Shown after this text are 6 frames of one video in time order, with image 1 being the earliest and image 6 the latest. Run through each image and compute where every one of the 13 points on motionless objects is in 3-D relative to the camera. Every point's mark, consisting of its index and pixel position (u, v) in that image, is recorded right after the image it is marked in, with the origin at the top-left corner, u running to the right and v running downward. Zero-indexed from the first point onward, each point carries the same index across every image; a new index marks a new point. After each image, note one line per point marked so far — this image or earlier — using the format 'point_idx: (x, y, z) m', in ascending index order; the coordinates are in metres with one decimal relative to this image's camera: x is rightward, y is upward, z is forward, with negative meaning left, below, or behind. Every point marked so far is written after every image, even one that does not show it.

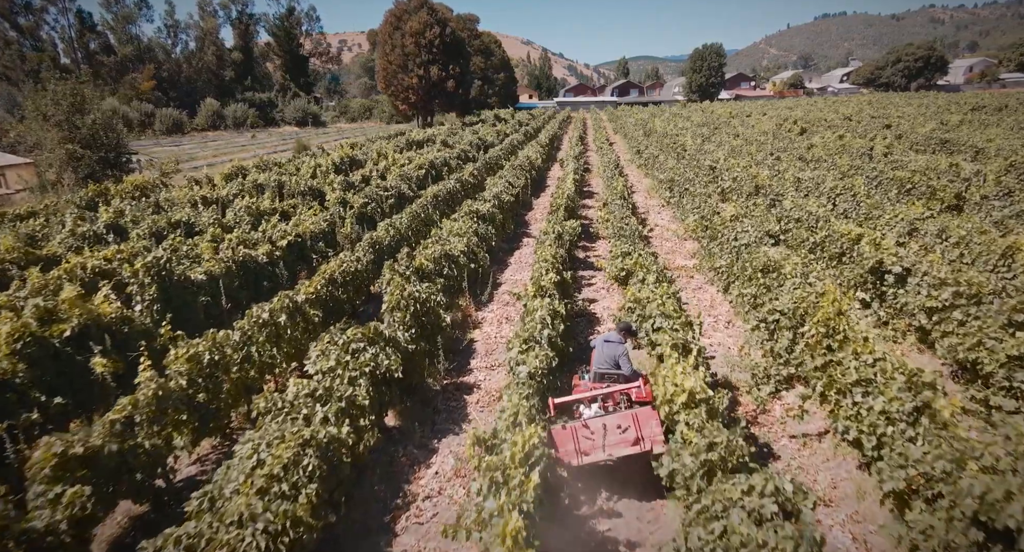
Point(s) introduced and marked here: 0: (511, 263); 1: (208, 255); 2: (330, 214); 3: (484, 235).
0: (0.0, +0.4, +18.0) m
1: (-6.6, +0.5, +12.6) m
2: (-5.6, +1.9, +17.9) m
3: (-0.8, +1.2, +17.4) m
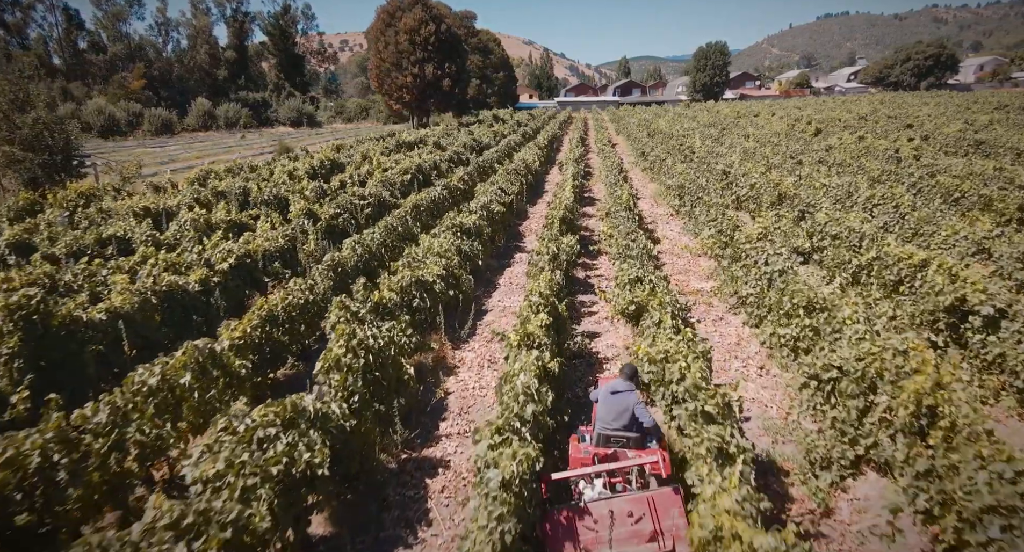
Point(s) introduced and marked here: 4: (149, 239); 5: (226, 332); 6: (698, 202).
0: (-0.3, -0.2, +15.6) m
1: (-6.9, -0.1, +10.3) m
2: (-5.9, +1.3, +15.6) m
3: (-1.1, +0.5, +15.1) m
4: (-8.2, +0.9, +13.2) m
5: (-4.4, -0.9, +9.0) m
6: (+6.3, +2.5, +19.7) m
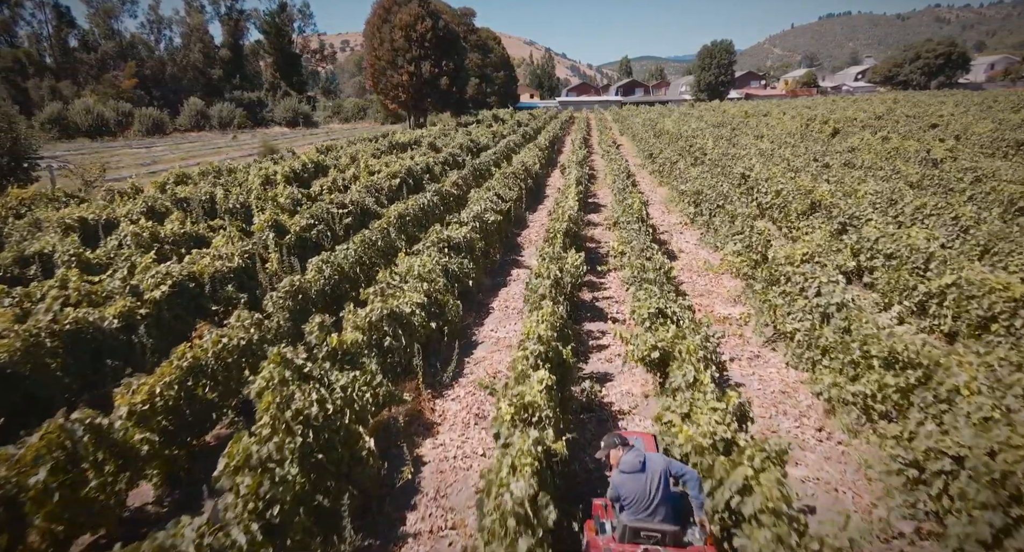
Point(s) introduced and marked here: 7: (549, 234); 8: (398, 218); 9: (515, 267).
0: (-0.4, -0.8, +13.5) m
1: (-7.0, -0.7, +8.1) m
2: (-6.0, +0.8, +13.5) m
3: (-1.2, 0.0, +12.9) m
4: (-8.3, +0.3, +11.1) m
5: (-4.5, -1.4, +6.8) m
6: (+6.2, +2.0, +17.6) m
7: (+0.9, +1.0, +15.2) m
8: (-3.2, +1.6, +16.5) m
9: (+0.1, +0.3, +16.6) m
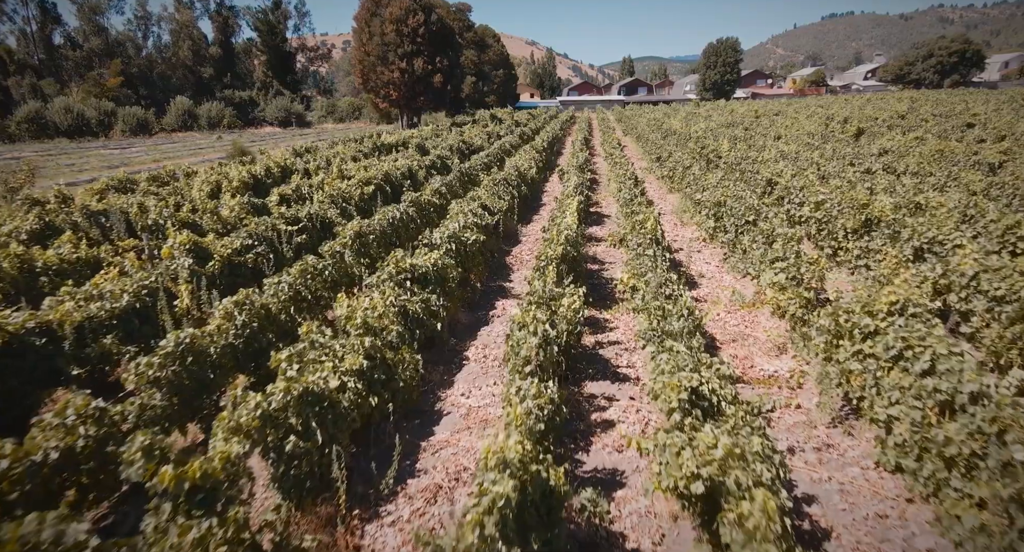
0: (-0.8, -1.5, +10.4) m
1: (-7.4, -1.4, +5.1) m
2: (-6.3, +0.1, +10.4) m
3: (-1.6, -0.7, +9.9) m
4: (-8.7, -0.4, +8.1) m
5: (-4.9, -2.1, +3.8) m
6: (+5.9, +1.2, +14.6) m
7: (+0.6, +0.2, +12.2) m
8: (-3.6, +0.9, +13.5) m
9: (-0.3, -0.5, +13.6) m
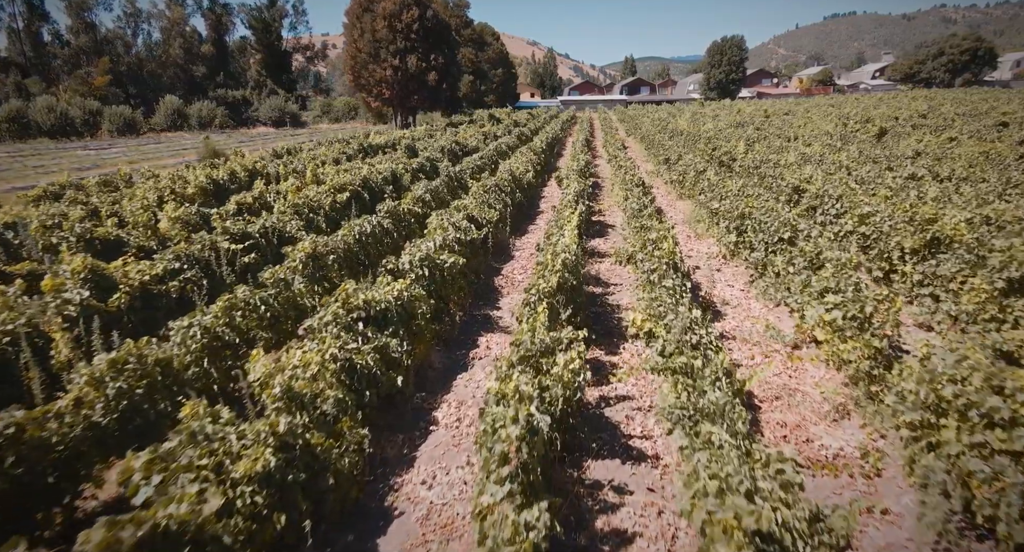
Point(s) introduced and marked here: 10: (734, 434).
0: (-1.0, -2.0, +8.1) m
1: (-7.6, -1.9, +2.8) m
2: (-6.6, -0.5, +8.1) m
3: (-1.8, -1.3, +7.5) m
4: (-9.0, -0.9, +5.7) m
5: (-5.2, -2.7, +1.4) m
6: (+5.6, +0.7, +12.2) m
7: (+0.3, -0.3, +9.8) m
8: (-3.8, +0.3, +11.2) m
9: (-0.5, -1.0, +11.2) m
10: (+2.4, -1.6, +5.9) m
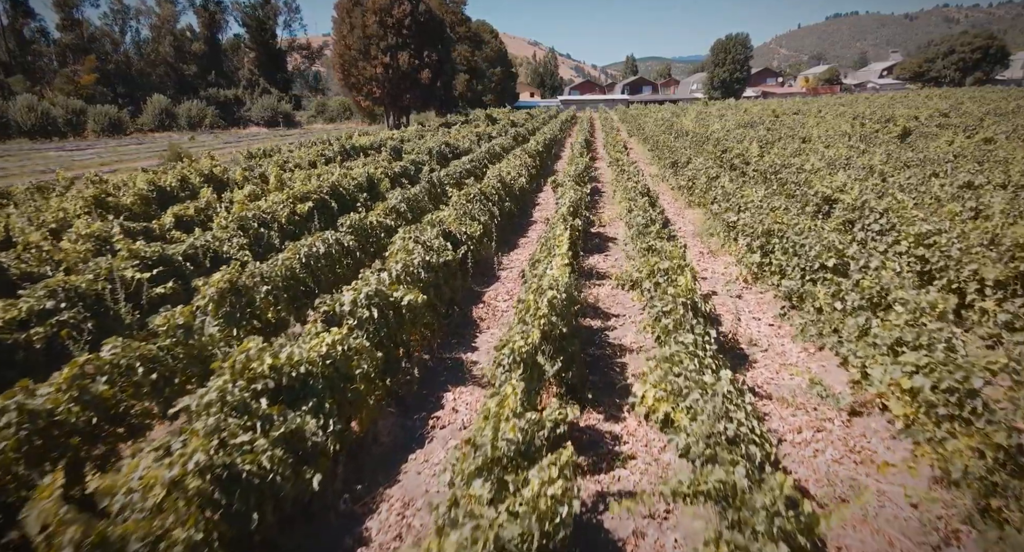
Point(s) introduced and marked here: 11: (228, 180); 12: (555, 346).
0: (-1.4, -2.6, +5.7) m
1: (-8.0, -2.5, +0.4) m
2: (-7.0, -1.1, +5.7) m
3: (-2.2, -1.9, +5.2) m
4: (-9.4, -1.5, +3.4) m
5: (-5.6, -3.3, -0.9) m
6: (+5.2, +0.1, +9.8) m
7: (-0.1, -0.9, +7.4) m
8: (-4.2, -0.2, +8.8) m
9: (-0.9, -1.6, +8.8) m
10: (+2.0, -2.2, +3.5) m
11: (-9.4, +3.1, +19.1) m
12: (+0.6, -0.9, +7.8) m
